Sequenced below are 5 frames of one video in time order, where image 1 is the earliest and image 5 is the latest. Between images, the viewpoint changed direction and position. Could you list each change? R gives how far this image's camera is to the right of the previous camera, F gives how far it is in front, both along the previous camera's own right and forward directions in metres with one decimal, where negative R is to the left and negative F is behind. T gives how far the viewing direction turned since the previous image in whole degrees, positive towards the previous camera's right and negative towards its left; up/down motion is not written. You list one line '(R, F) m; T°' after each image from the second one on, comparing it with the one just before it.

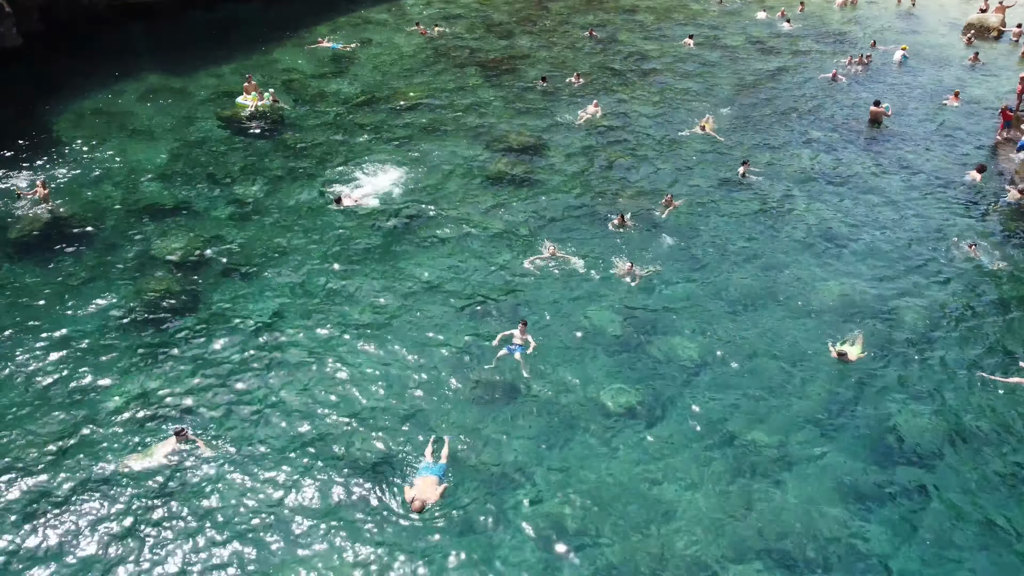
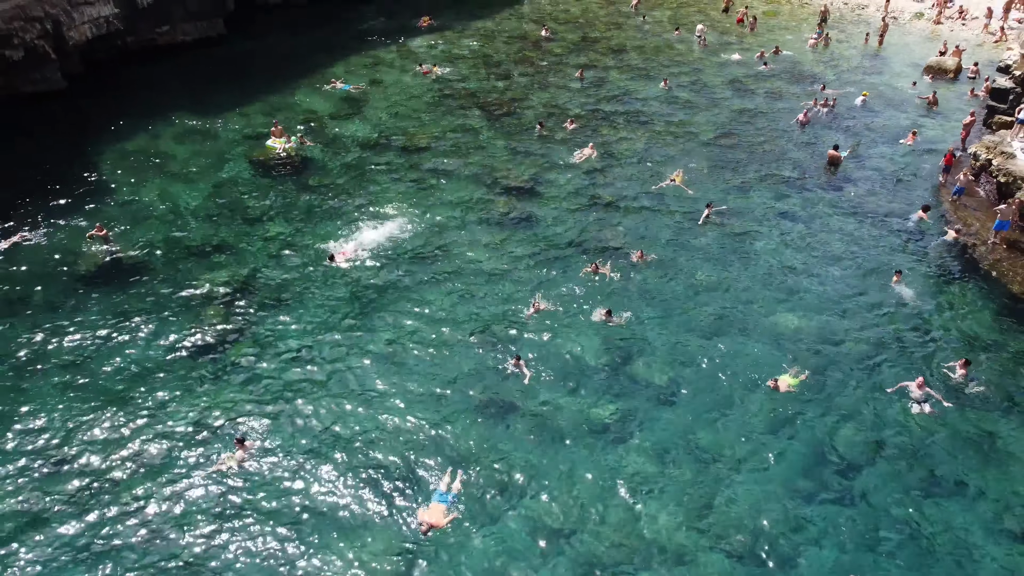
(+0.7, -3.1) m; -1°
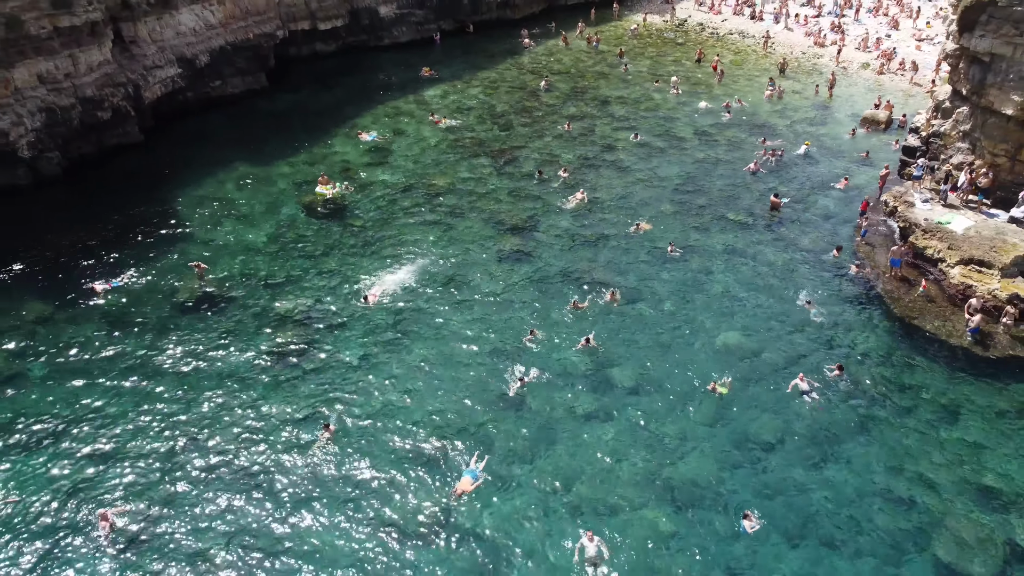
(-0.3, -5.8) m; 0°
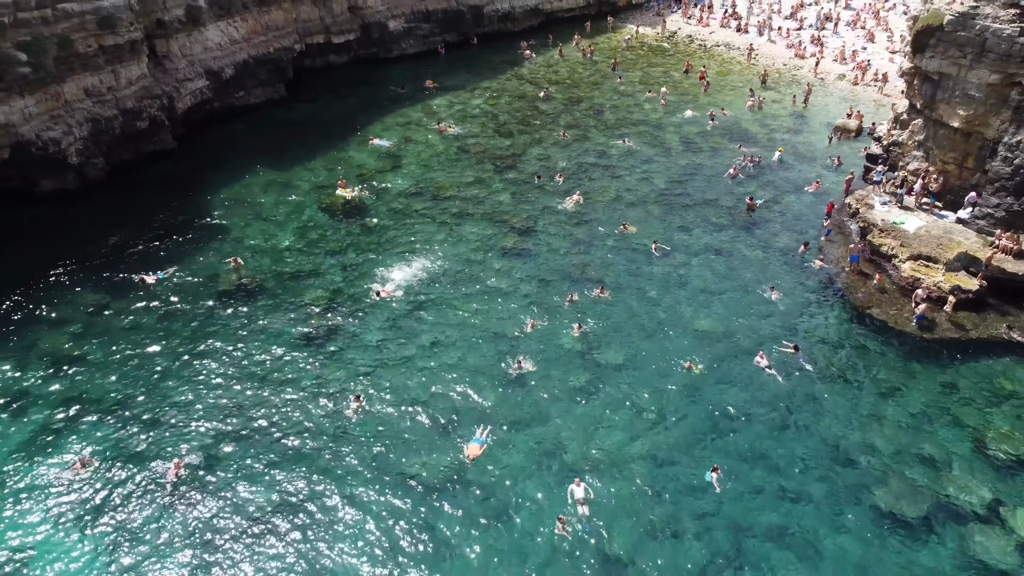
(-0.1, -3.3) m; 0°
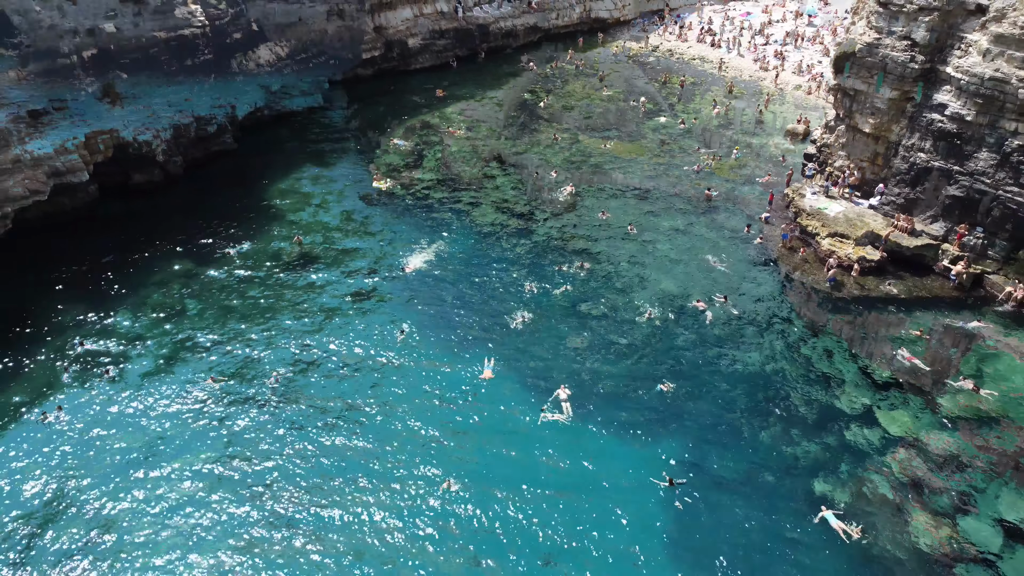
(0.0, -7.9) m; 0°
